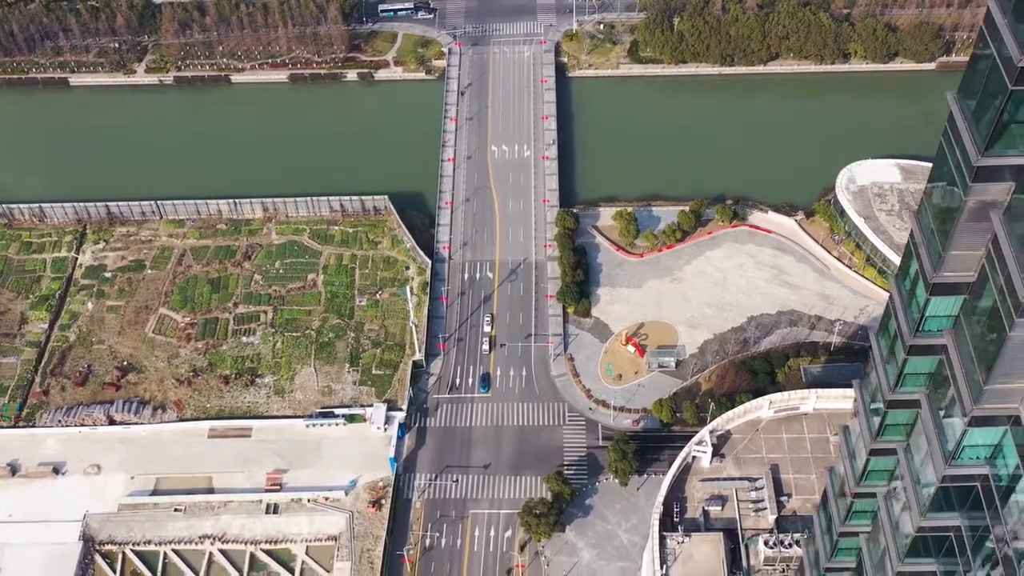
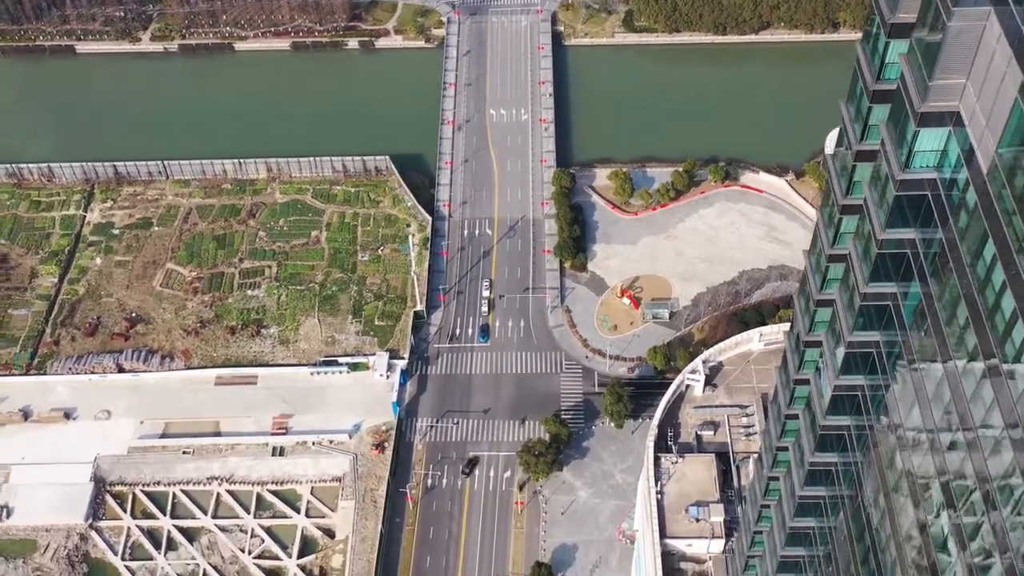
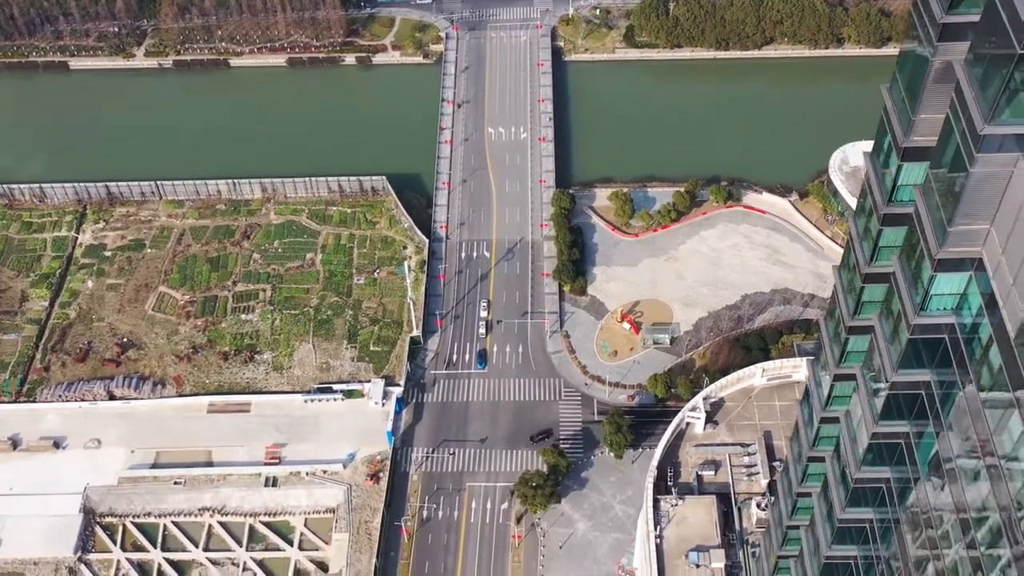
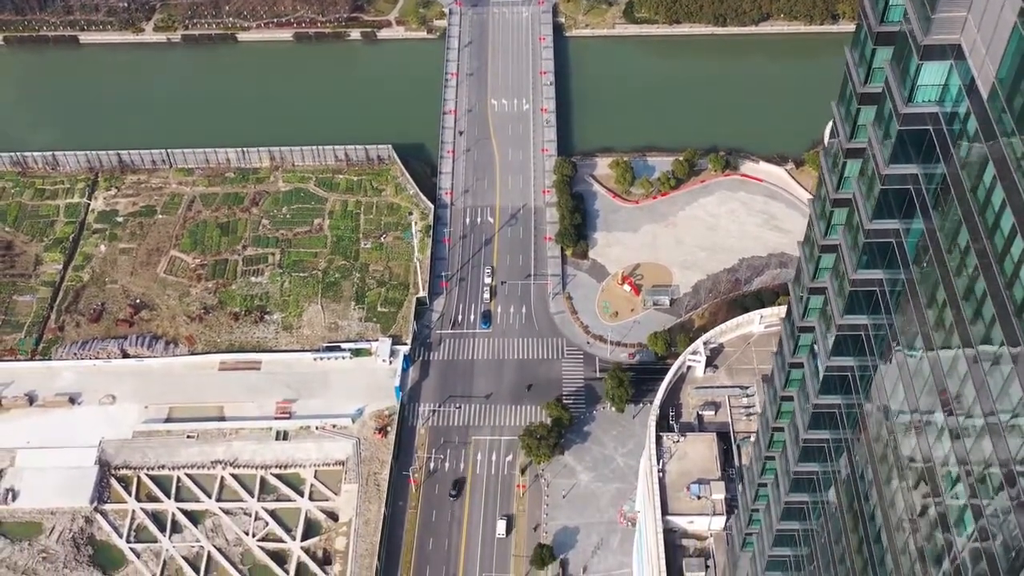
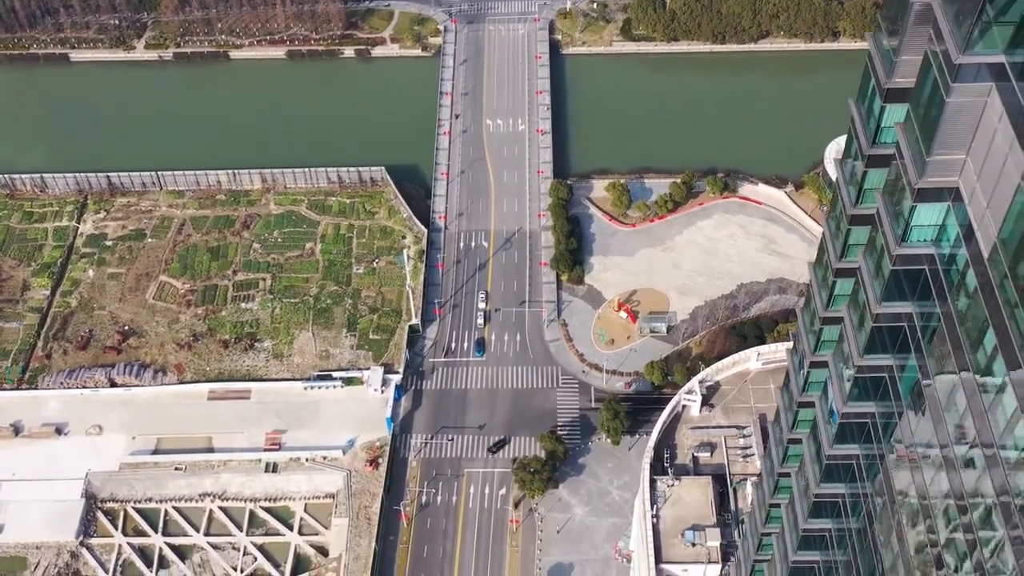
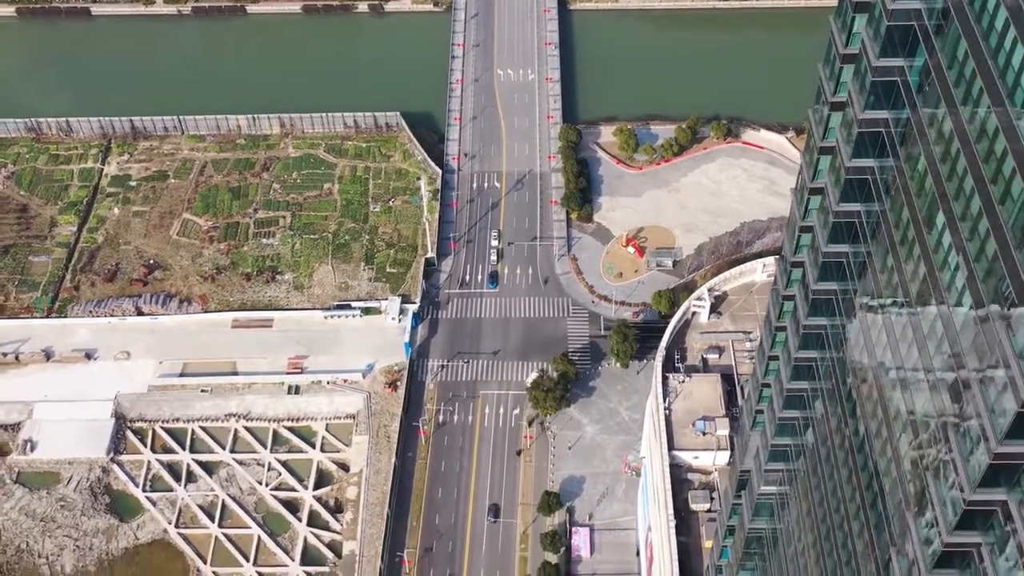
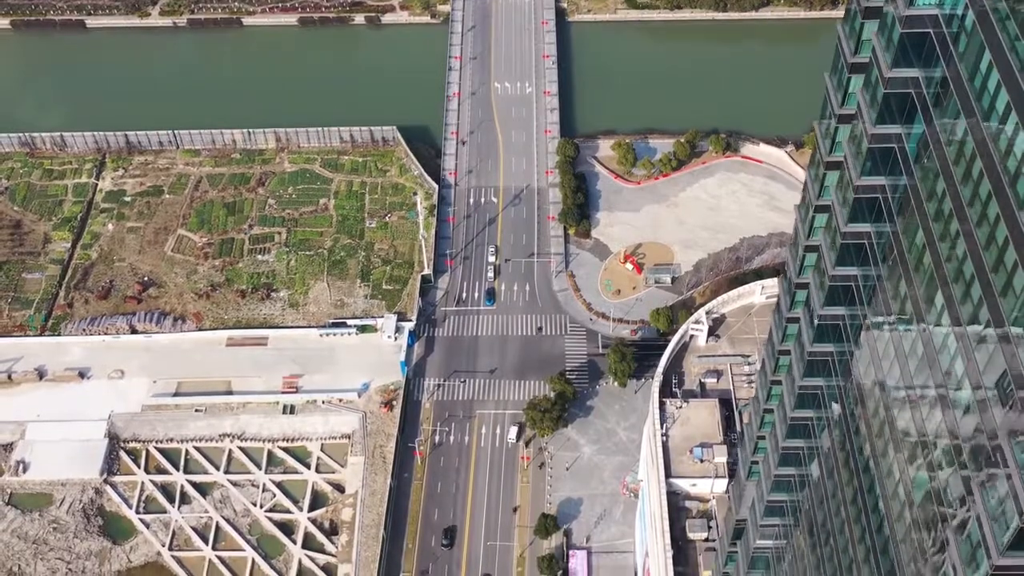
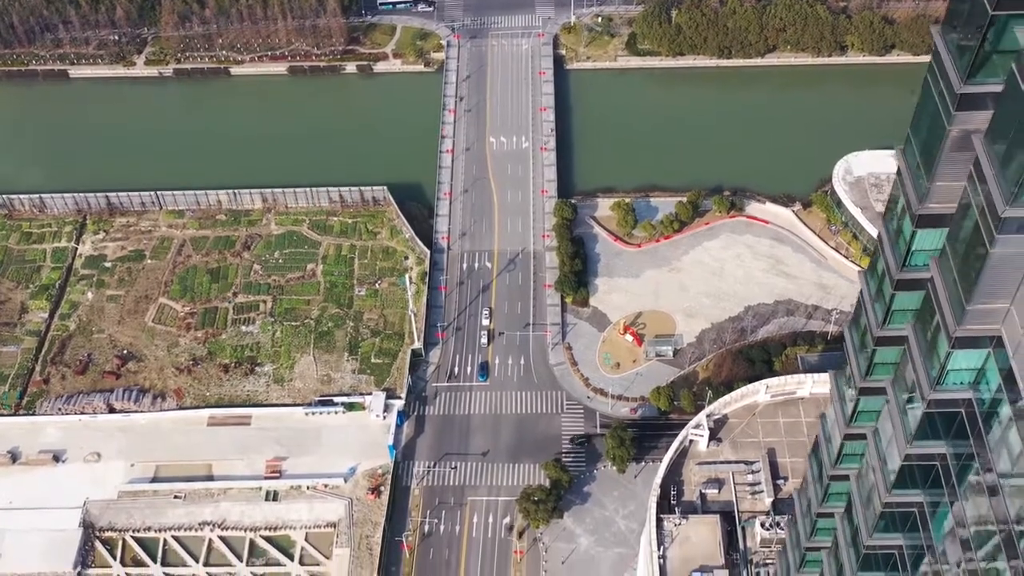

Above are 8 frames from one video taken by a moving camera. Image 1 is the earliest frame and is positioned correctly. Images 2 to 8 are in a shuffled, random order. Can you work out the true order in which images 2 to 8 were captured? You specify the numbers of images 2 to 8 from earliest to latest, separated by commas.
8, 3, 5, 2, 4, 7, 6
